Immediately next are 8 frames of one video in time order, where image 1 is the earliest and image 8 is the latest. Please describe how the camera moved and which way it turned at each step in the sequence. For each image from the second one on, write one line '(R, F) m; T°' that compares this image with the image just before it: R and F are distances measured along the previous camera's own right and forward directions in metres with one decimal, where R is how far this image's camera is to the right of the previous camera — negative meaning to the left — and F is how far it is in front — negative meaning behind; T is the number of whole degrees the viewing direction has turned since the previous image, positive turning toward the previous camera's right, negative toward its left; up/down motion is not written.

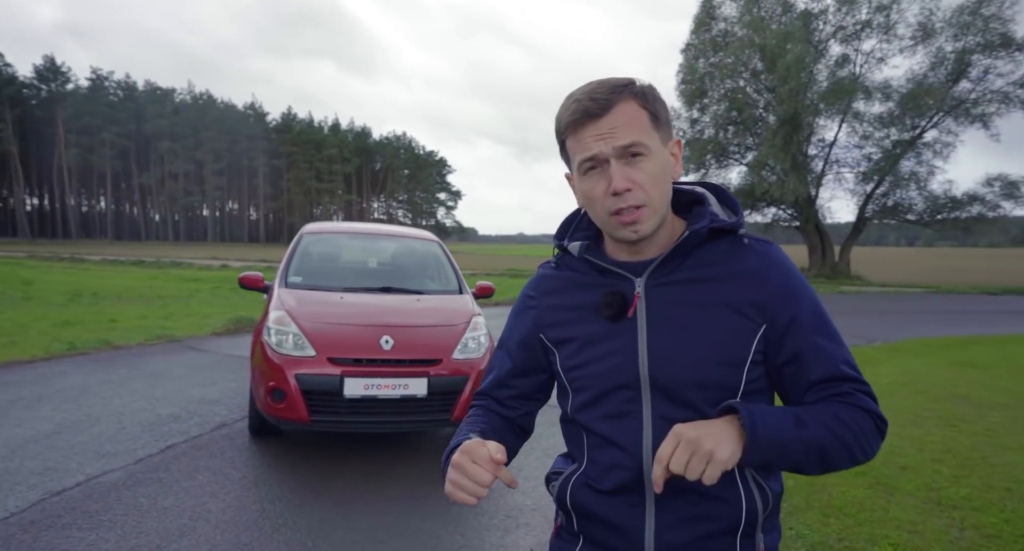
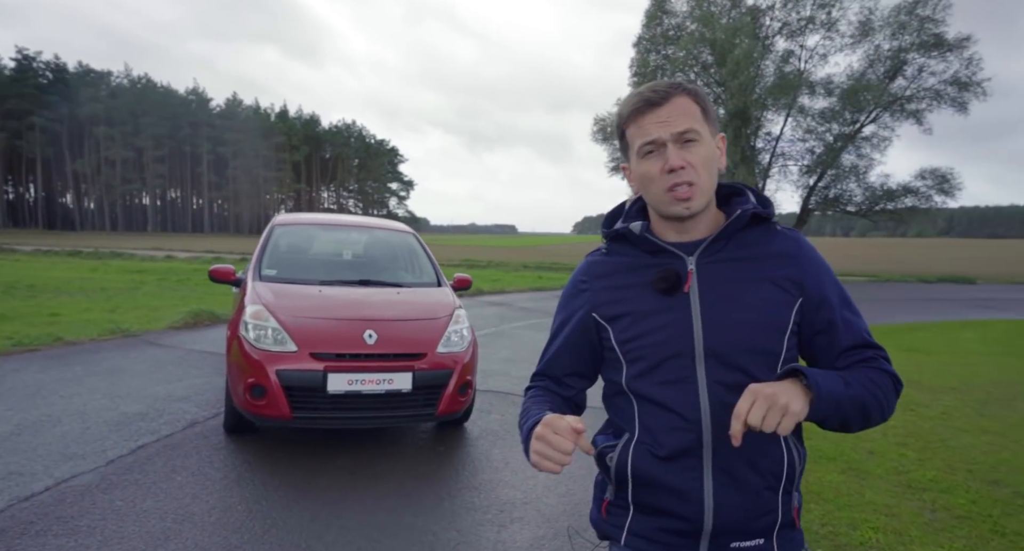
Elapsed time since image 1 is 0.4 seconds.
(-0.2, 0.0) m; +4°
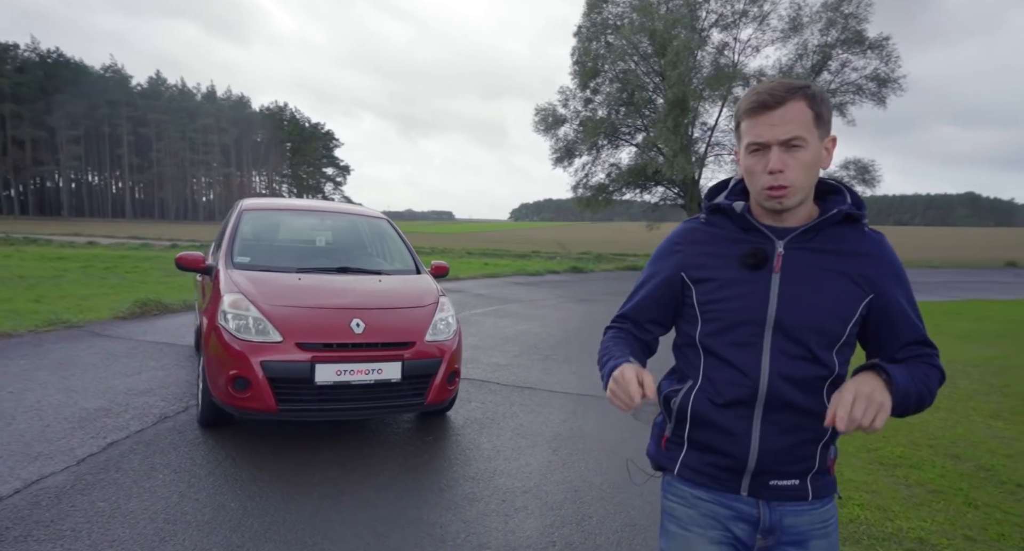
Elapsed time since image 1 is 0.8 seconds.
(-0.3, +0.1) m; +5°
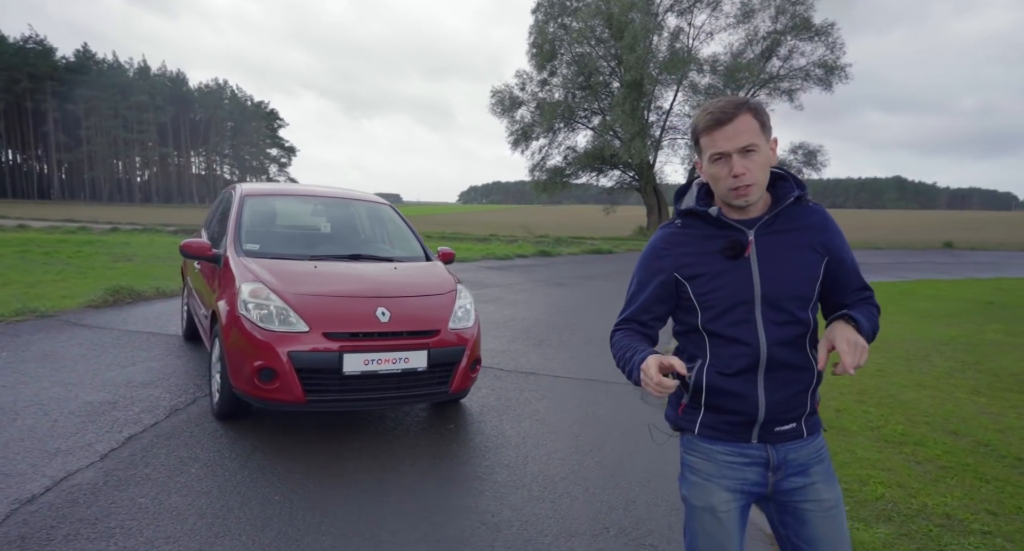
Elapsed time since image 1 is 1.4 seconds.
(-0.4, 0.0) m; +3°
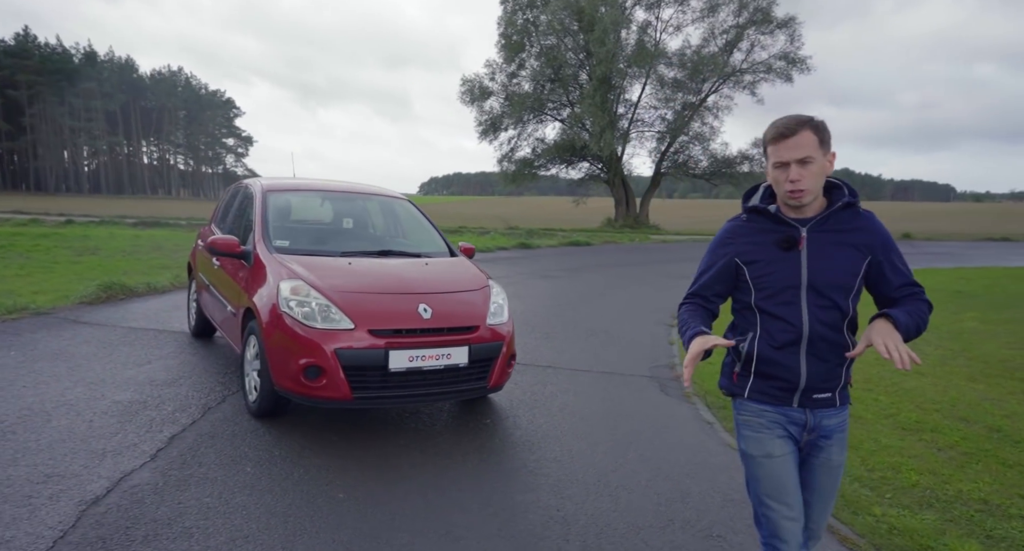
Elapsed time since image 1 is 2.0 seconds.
(-0.4, 0.0) m; +2°
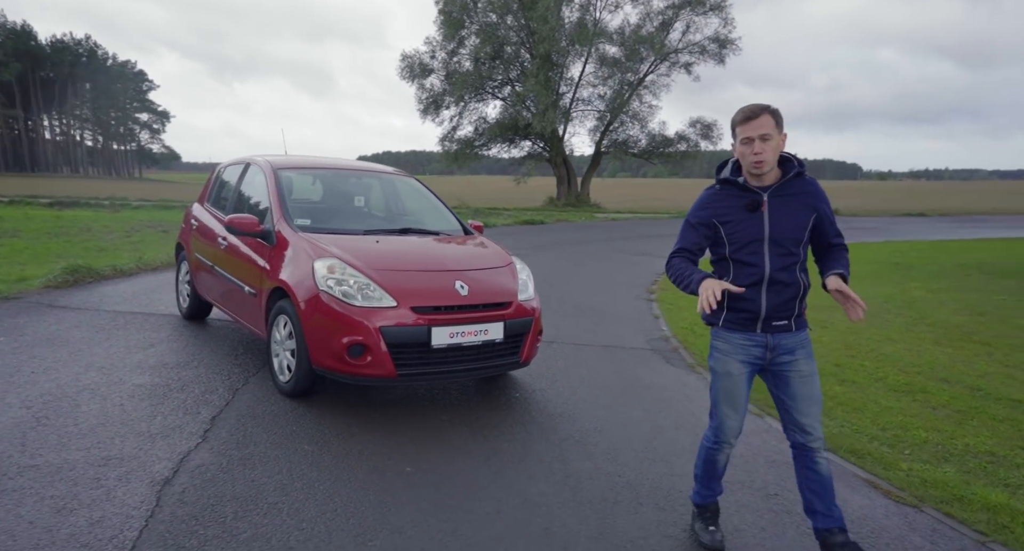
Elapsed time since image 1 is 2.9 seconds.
(-0.6, -0.1) m; +4°
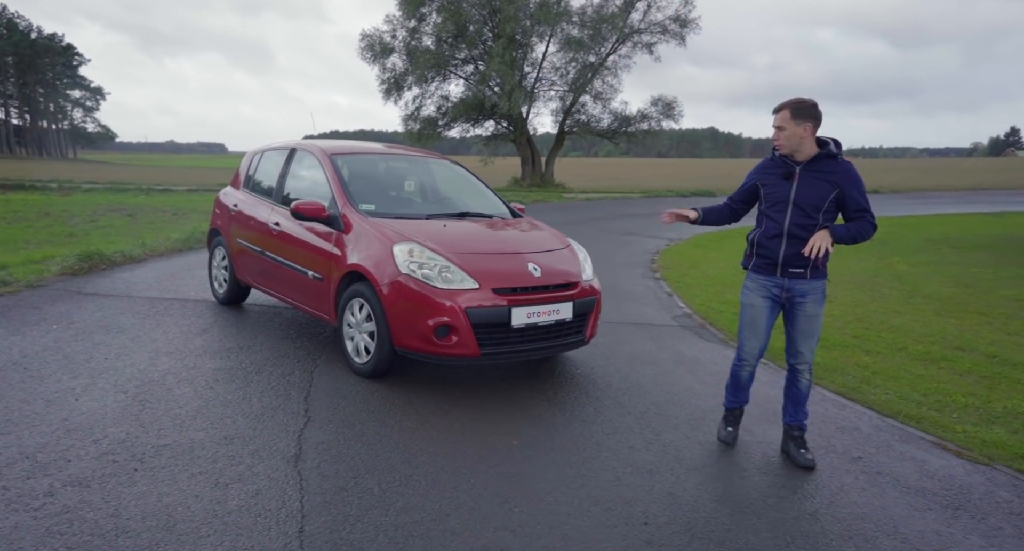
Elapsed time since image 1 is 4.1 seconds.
(-0.7, -0.2) m; +2°
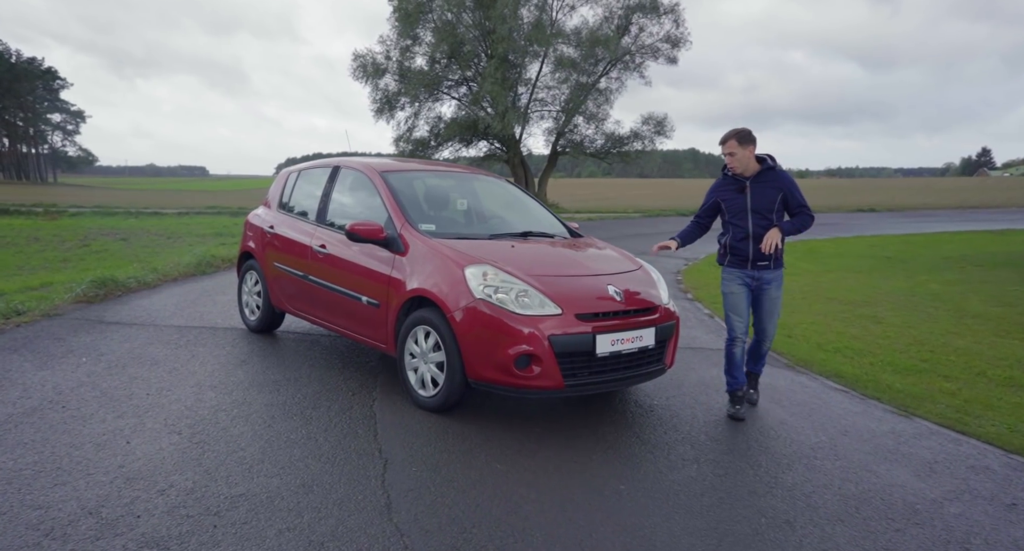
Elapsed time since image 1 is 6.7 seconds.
(-0.6, +0.3) m; 0°
